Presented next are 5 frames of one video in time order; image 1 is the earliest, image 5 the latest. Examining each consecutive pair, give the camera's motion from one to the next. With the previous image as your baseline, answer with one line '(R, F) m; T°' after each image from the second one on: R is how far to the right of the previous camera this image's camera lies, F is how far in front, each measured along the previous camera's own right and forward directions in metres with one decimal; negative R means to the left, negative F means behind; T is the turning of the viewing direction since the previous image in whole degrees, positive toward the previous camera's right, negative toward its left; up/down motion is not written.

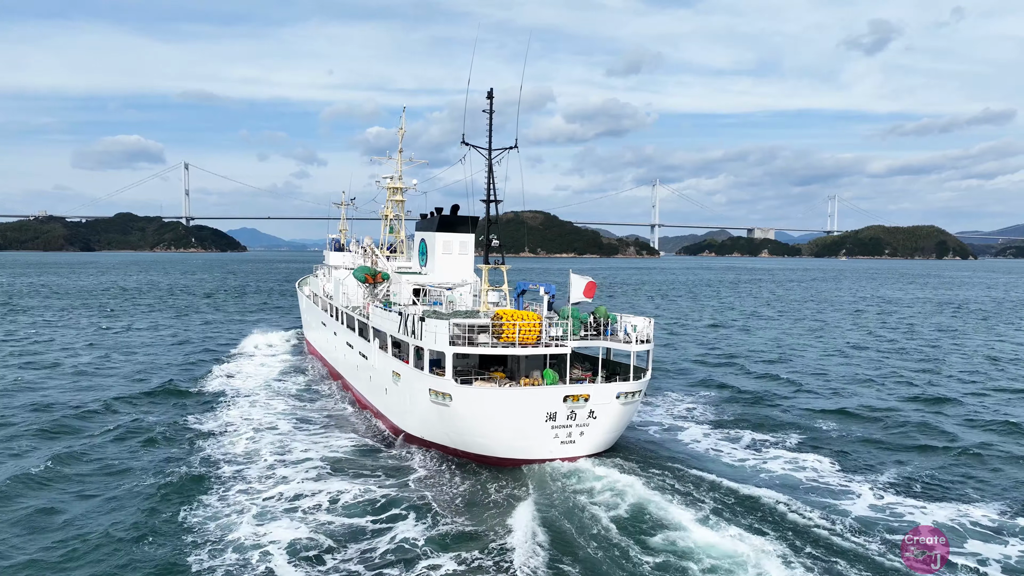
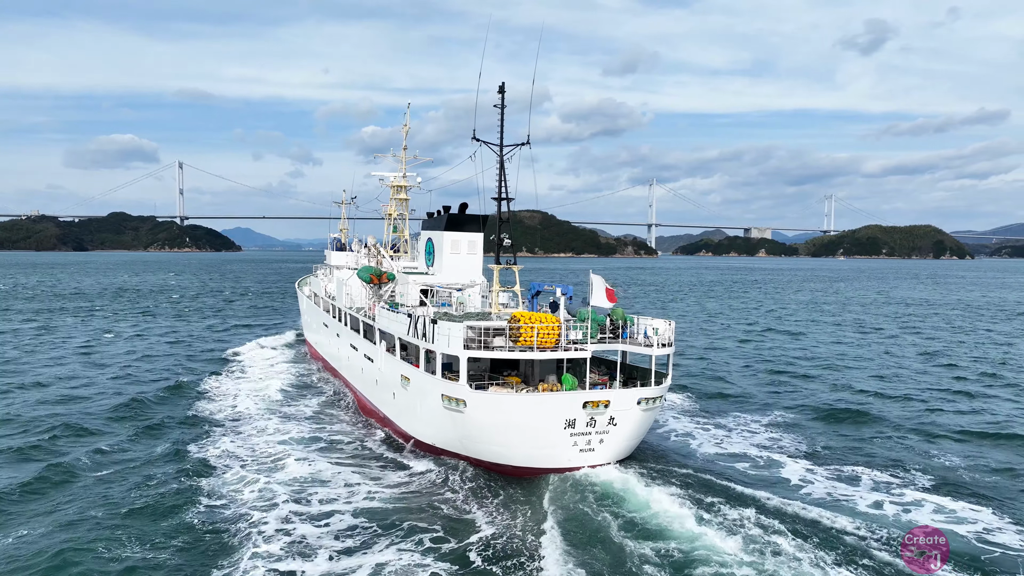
(-0.5, +0.7) m; 0°
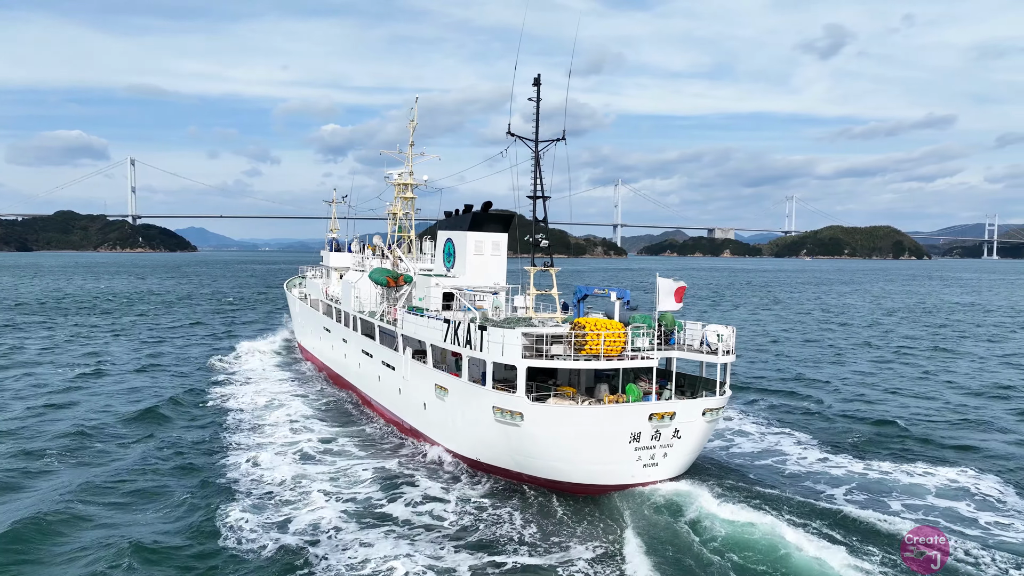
(-2.3, +1.2) m; +3°
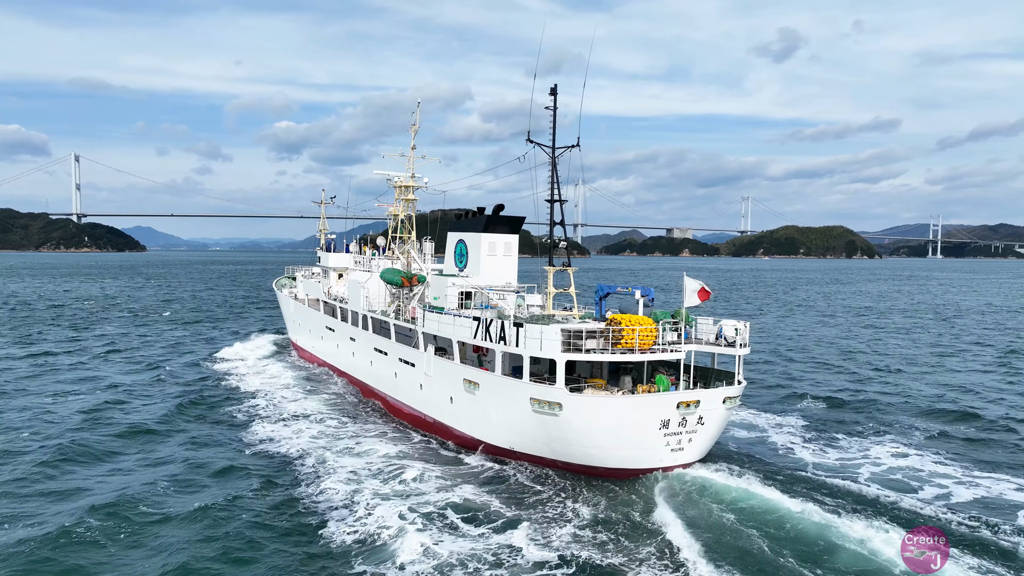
(-2.0, -0.9) m; +3°
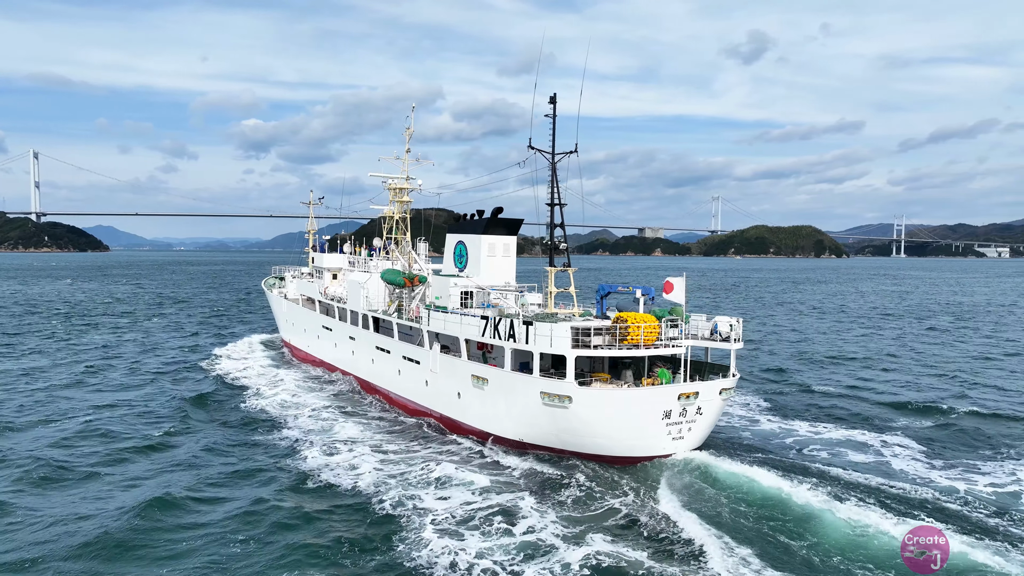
(-1.0, -0.9) m; +2°
